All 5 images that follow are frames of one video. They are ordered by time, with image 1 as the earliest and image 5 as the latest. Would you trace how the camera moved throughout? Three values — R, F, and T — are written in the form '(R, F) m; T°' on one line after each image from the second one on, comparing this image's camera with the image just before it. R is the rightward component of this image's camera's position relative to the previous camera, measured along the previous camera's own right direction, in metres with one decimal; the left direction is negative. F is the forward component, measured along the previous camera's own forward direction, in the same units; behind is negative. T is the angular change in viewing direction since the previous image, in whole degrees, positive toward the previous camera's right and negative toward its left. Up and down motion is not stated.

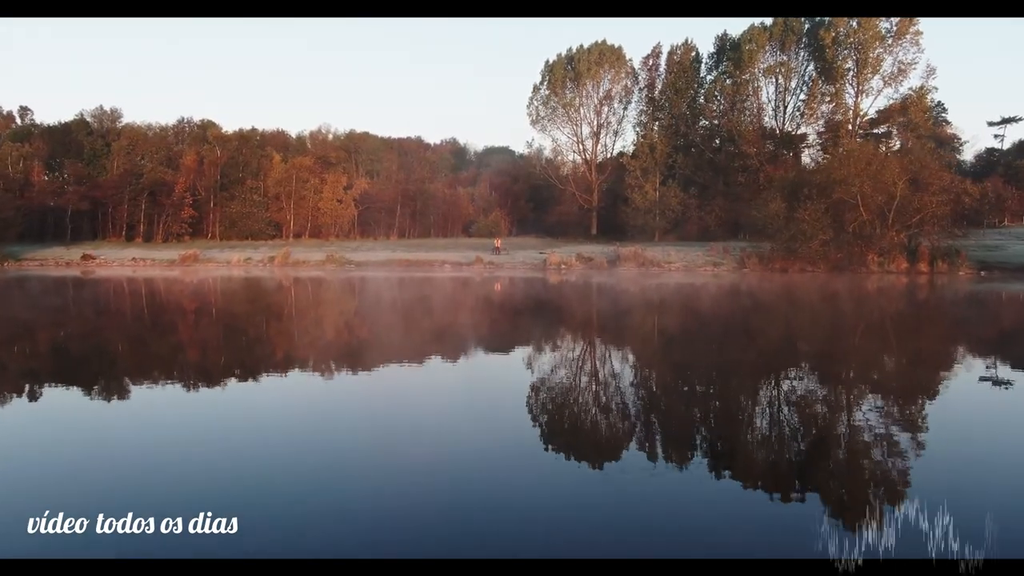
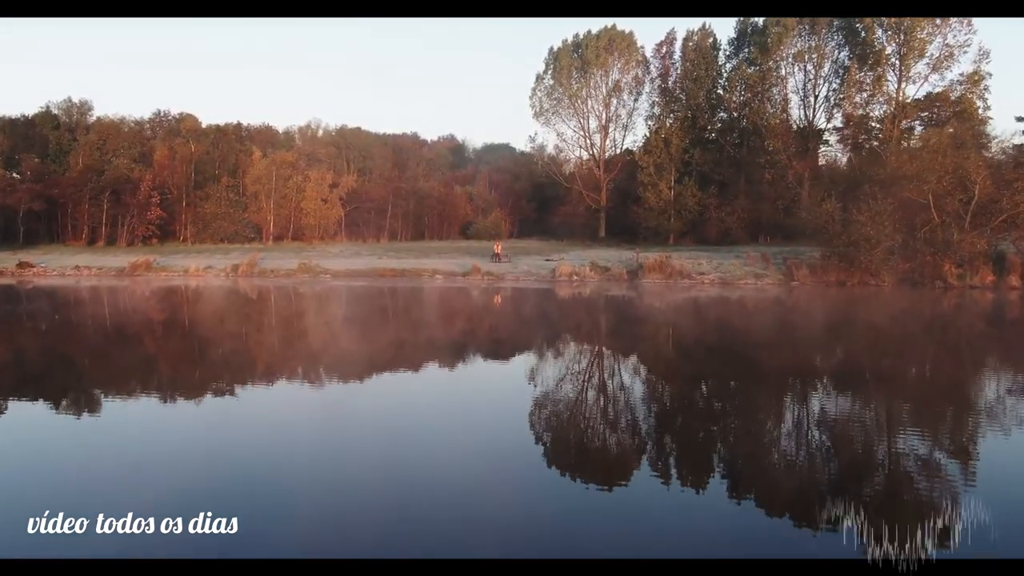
(0.0, +1.5) m; 0°
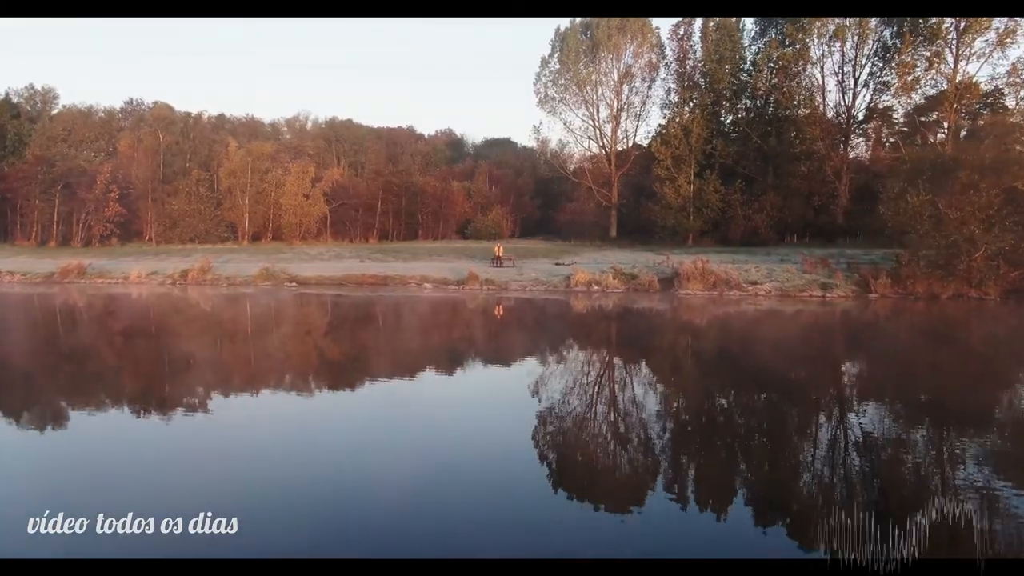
(0.0, +1.5) m; 0°
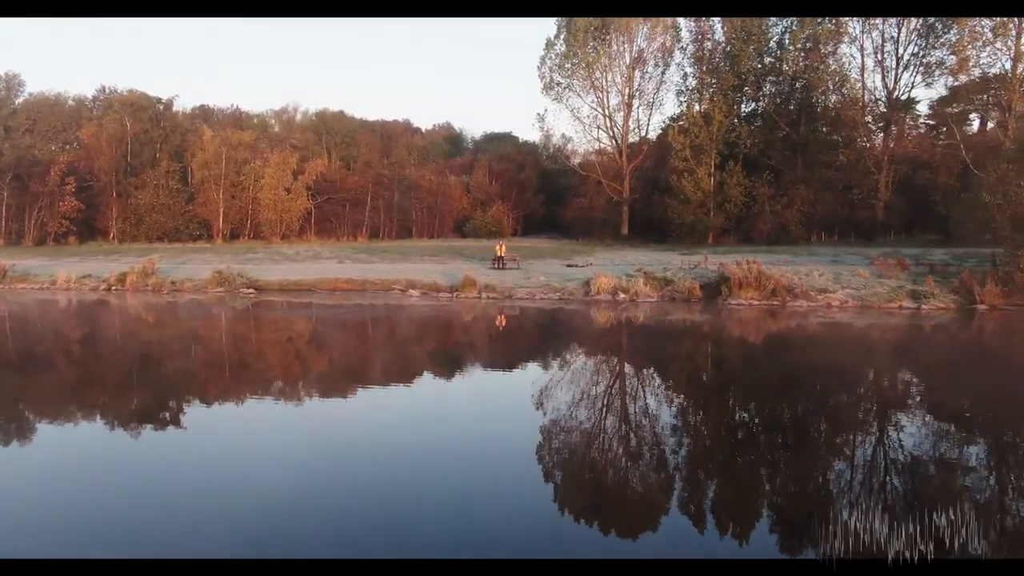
(0.0, +1.3) m; 0°
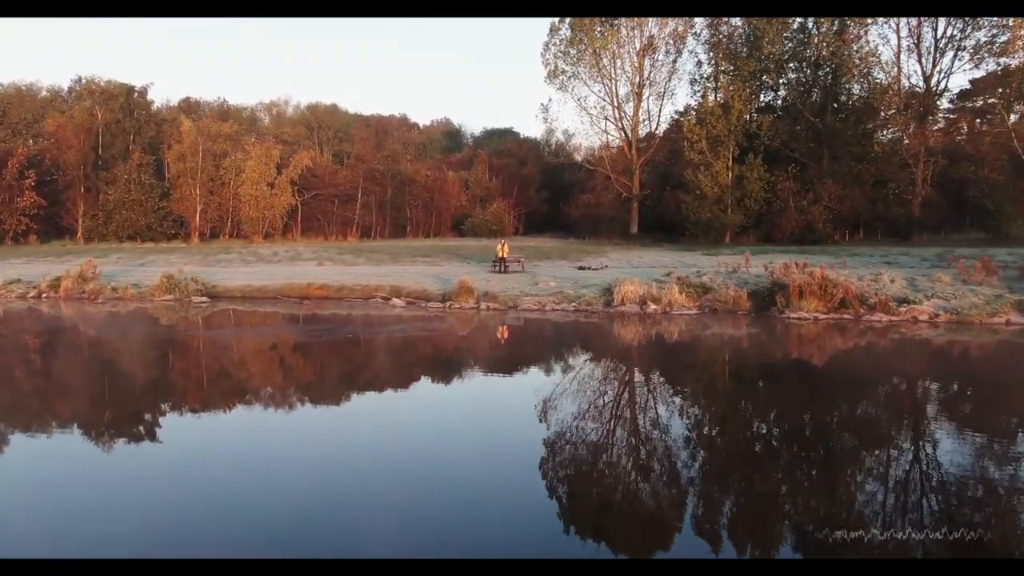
(0.0, +1.0) m; 0°
